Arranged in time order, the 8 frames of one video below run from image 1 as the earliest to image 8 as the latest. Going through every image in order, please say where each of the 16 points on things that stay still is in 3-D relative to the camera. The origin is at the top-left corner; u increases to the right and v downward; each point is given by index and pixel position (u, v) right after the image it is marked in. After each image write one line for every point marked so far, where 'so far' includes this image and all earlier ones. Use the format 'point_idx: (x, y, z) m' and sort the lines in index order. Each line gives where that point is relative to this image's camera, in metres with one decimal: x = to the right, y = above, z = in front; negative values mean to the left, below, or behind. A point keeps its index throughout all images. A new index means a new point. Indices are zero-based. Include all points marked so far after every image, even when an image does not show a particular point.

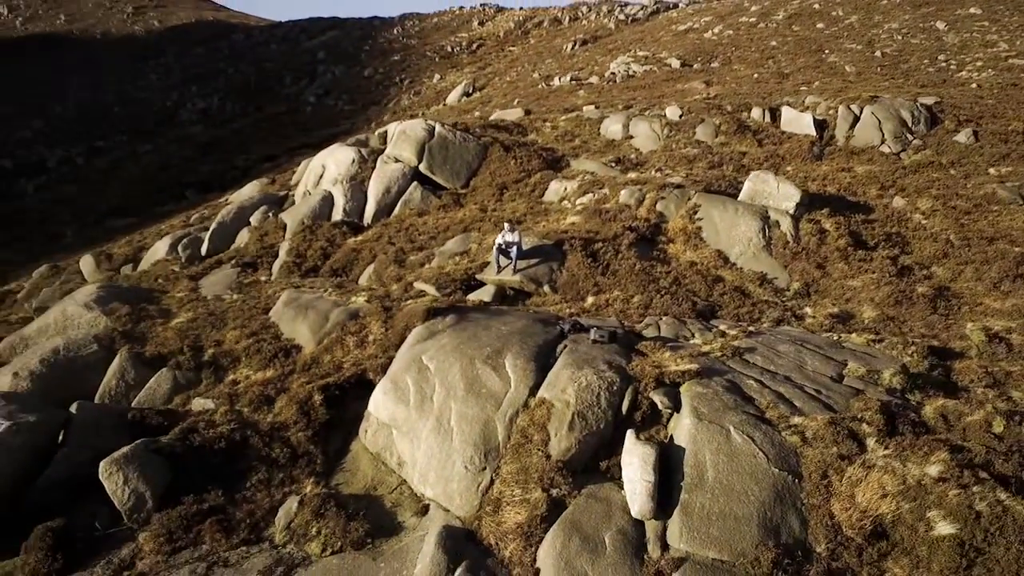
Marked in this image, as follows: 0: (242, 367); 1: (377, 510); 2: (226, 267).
0: (-4.5, -1.3, +13.5) m
1: (-1.7, -2.9, +10.4) m
2: (-6.5, +0.5, +18.3) m
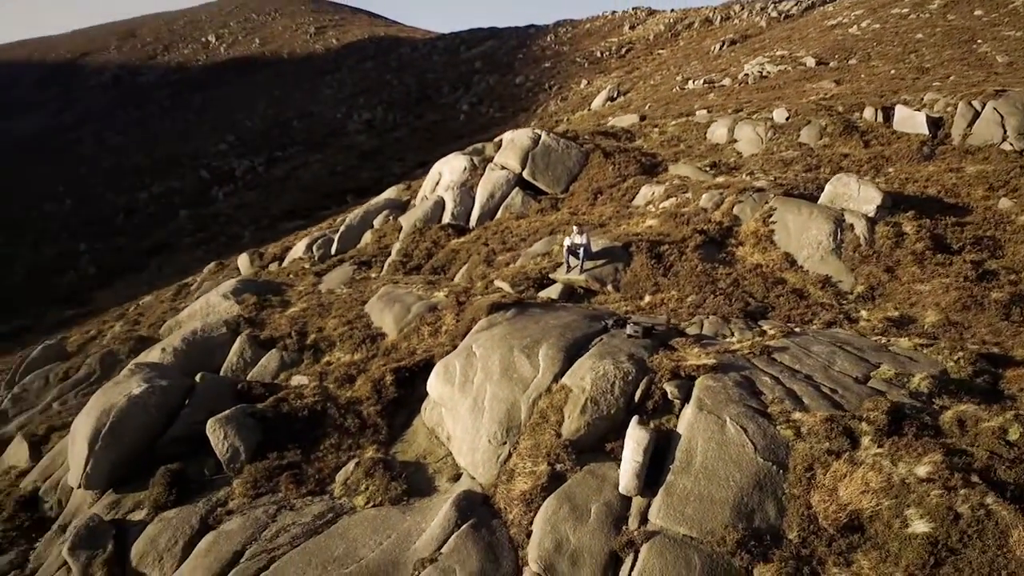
0: (-3.4, -1.2, +15.7) m
1: (-1.4, -2.8, +12.1) m
2: (-4.3, +0.6, +20.8) m
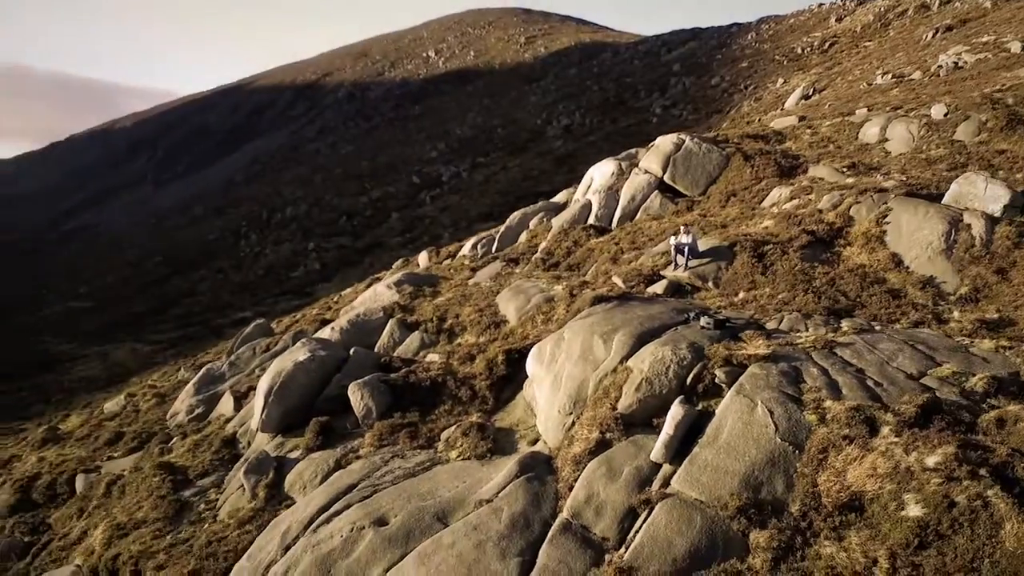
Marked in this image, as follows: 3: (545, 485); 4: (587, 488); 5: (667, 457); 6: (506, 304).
0: (-1.0, -1.0, +18.2) m
1: (-0.1, -2.7, +14.2) m
2: (-0.4, +0.8, +23.4) m
3: (+0.5, -2.9, +12.0) m
4: (+1.1, -2.9, +11.5) m
5: (+2.2, -2.4, +11.5) m
6: (-0.1, -0.4, +18.6) m
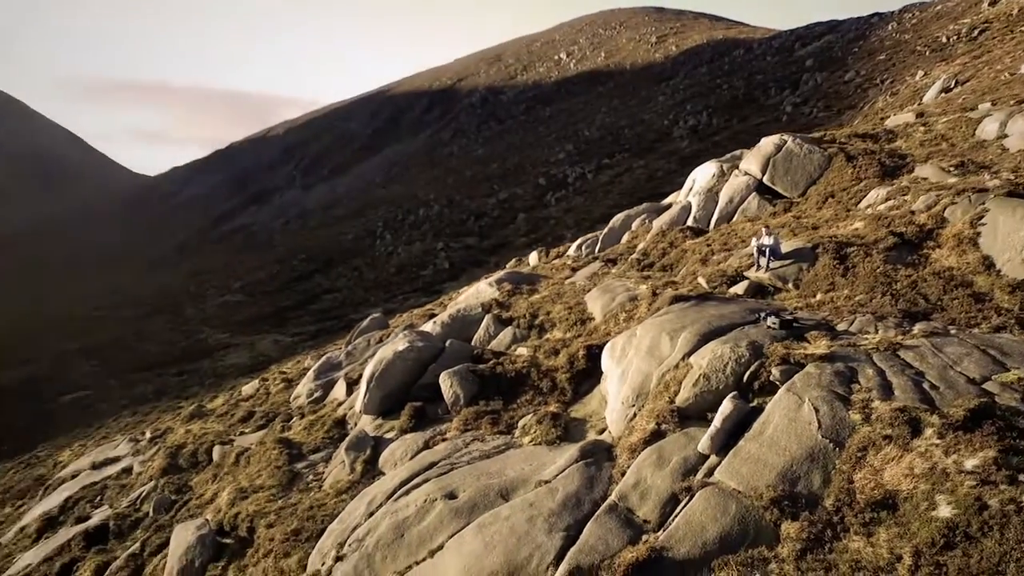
0: (+1.0, -1.0, +19.3) m
1: (+1.2, -2.6, +15.1) m
2: (+2.6, +0.8, +24.2) m
3: (+1.5, -2.9, +12.9) m
4: (+1.9, -2.9, +12.3) m
5: (+3.0, -2.4, +12.0) m
6: (+2.0, -0.4, +19.4) m
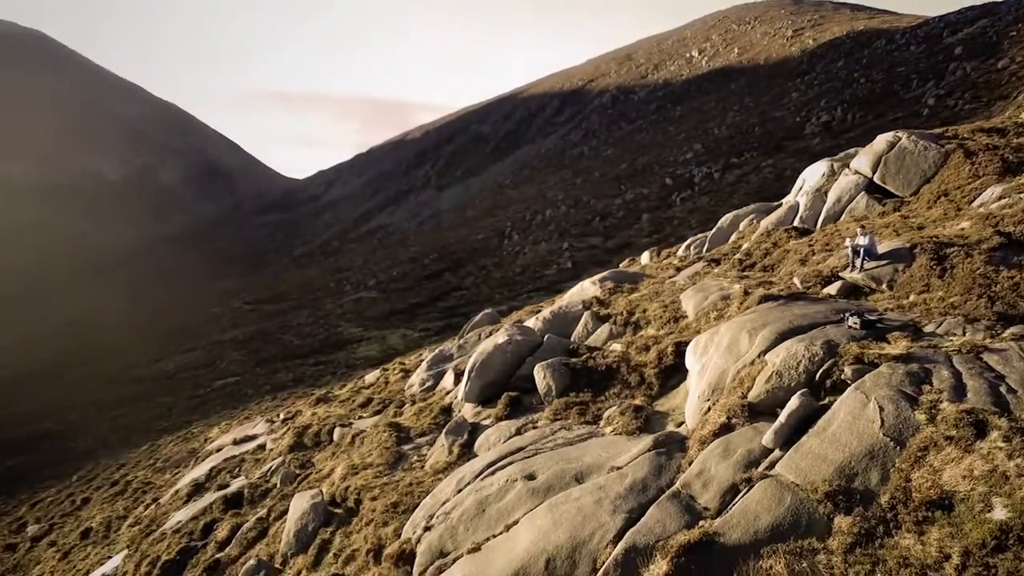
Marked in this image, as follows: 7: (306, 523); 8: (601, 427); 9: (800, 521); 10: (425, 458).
0: (+3.4, -0.9, +19.8) m
1: (+2.8, -2.6, +15.7) m
2: (+5.8, +0.8, +24.4) m
3: (+2.7, -2.9, +13.5) m
4: (+3.0, -2.8, +12.8) m
5: (+4.1, -2.4, +12.3) m
6: (+4.4, -0.3, +19.8) m
7: (-4.5, -5.2, +17.6) m
8: (+1.8, -2.8, +16.2) m
9: (+3.9, -3.2, +10.9) m
10: (-2.1, -4.0, +18.9) m
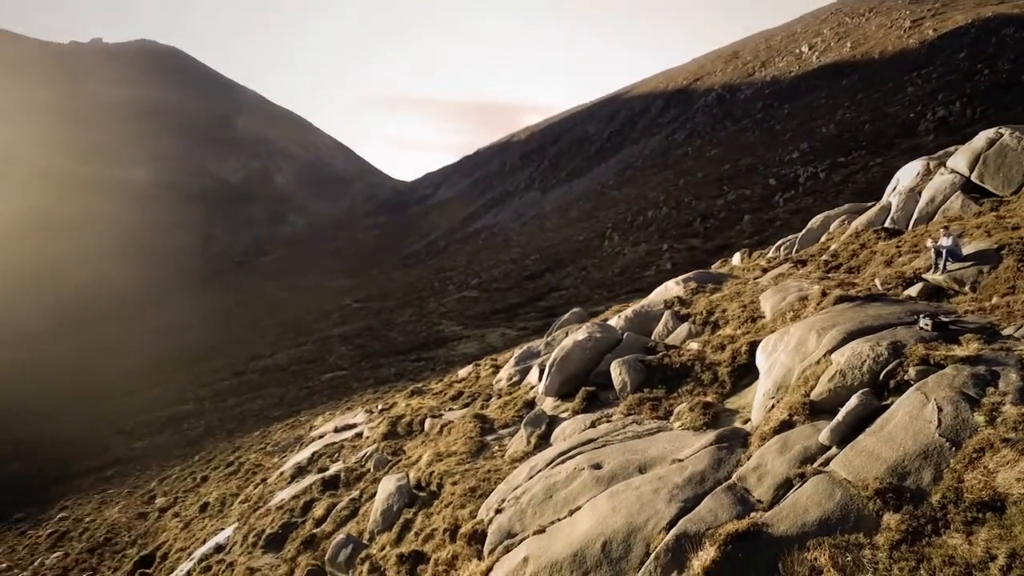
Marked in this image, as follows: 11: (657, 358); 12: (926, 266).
0: (+5.4, -0.9, +20.0) m
1: (+4.3, -2.6, +16.0) m
2: (+8.4, +0.8, +24.3) m
3: (+3.8, -2.9, +13.8) m
4: (+4.0, -2.8, +13.1) m
5: (+5.1, -2.4, +12.5) m
6: (+6.4, -0.3, +19.9) m
7: (-2.8, -5.1, +18.9) m
8: (+3.2, -2.8, +16.7) m
9: (+4.7, -3.2, +11.1) m
10: (-0.2, -4.0, +19.9) m
11: (+3.6, -1.7, +19.6) m
12: (+9.5, +0.5, +18.2) m
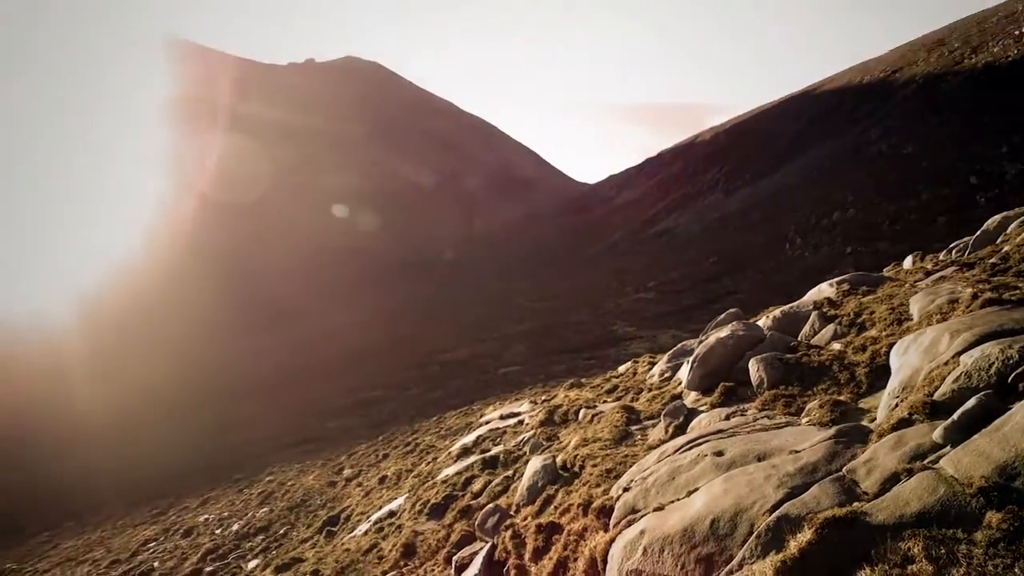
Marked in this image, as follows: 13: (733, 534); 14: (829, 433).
0: (+9.0, -1.0, +19.8) m
1: (+6.9, -2.6, +16.2) m
2: (+12.9, +0.6, +23.3) m
3: (+6.0, -2.8, +14.2) m
4: (+6.0, -2.8, +13.4) m
5: (+6.9, -2.4, +12.6) m
6: (+9.9, -0.4, +19.5) m
7: (+0.6, -5.0, +20.6) m
8: (+6.1, -2.8, +17.0) m
9: (+6.2, -3.2, +11.3) m
10: (+3.5, -3.9, +21.0) m
11: (+7.1, -1.7, +19.8) m
12: (+12.6, +0.4, +17.2) m
13: (+3.6, -4.0, +13.0) m
14: (+5.9, -2.7, +15.0) m
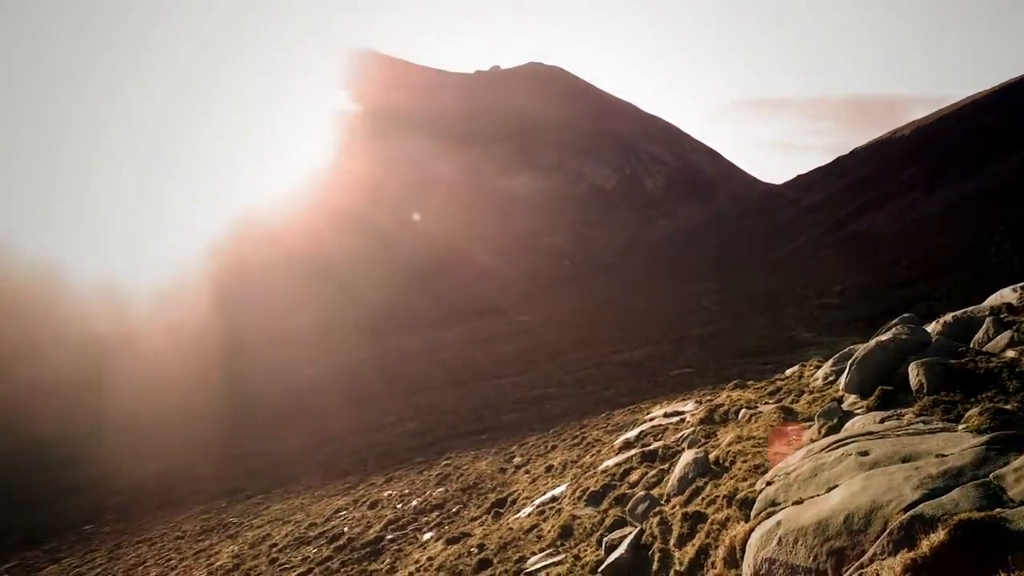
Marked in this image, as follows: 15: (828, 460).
0: (+12.7, -1.1, +18.7) m
1: (+9.9, -2.7, +15.6) m
2: (+17.3, +0.4, +21.1) m
3: (+8.5, -2.9, +13.8) m
4: (+8.4, -2.9, +13.0) m
5: (+9.0, -2.5, +12.1) m
6: (+13.5, -0.6, +18.1) m
7: (+4.7, -4.9, +21.3) m
8: (+9.2, -2.9, +16.6) m
9: (+8.0, -3.2, +11.0) m
10: (+7.5, -3.9, +21.0) m
11: (+10.8, -1.8, +19.1) m
12: (+15.6, +0.1, +15.2) m
13: (+5.8, -4.0, +13.2) m
14: (+8.6, -2.8, +14.6) m
15: (+6.5, -3.6, +16.4) m
